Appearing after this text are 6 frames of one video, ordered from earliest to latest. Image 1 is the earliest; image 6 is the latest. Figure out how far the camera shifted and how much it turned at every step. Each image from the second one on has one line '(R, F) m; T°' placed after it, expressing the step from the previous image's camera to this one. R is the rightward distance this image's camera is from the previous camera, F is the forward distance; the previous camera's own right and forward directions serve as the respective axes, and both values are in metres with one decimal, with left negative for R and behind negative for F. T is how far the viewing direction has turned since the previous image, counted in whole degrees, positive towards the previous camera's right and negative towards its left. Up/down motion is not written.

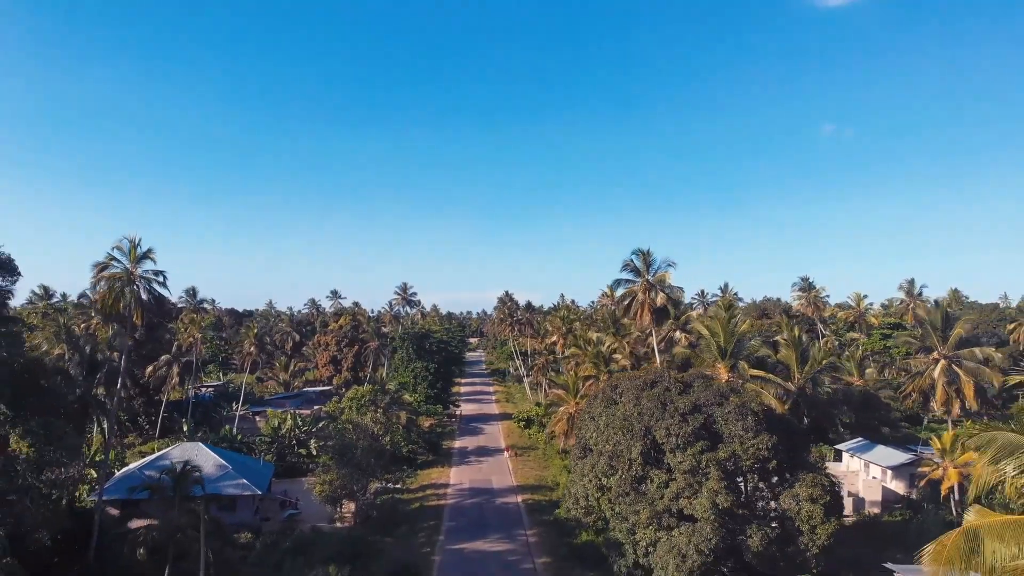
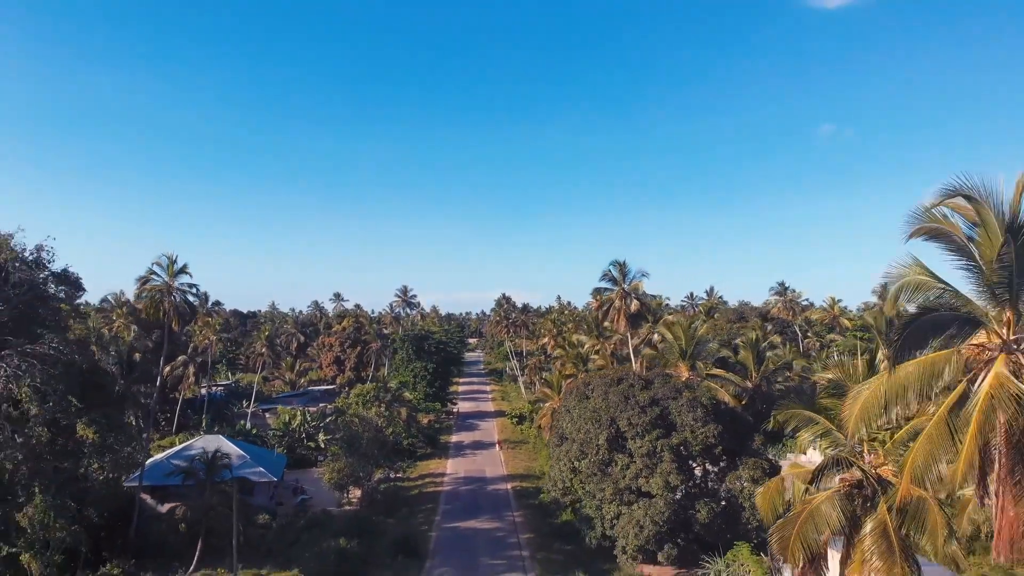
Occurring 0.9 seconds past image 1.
(+0.5, -2.8) m; 0°
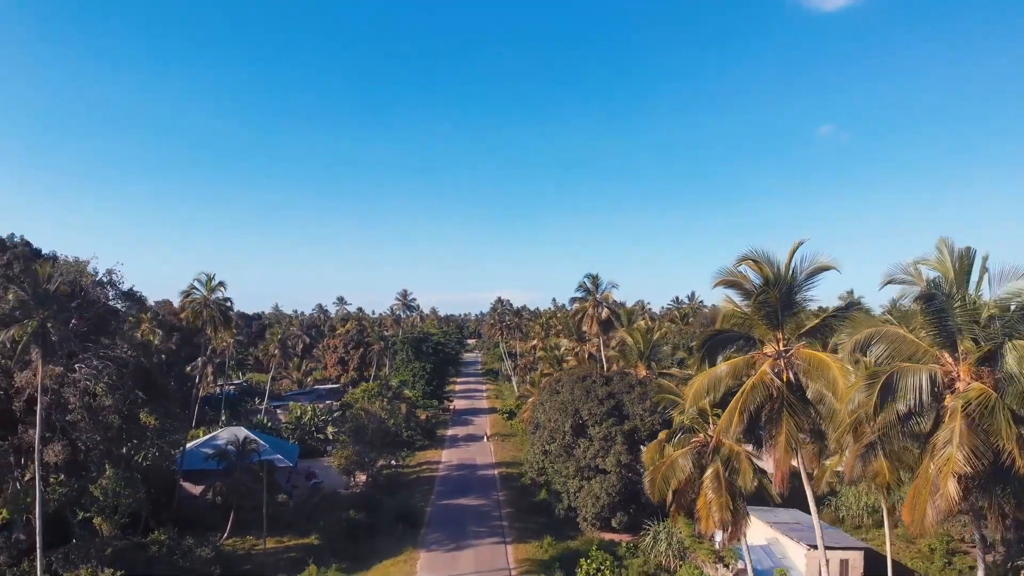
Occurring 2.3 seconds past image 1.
(+0.8, -4.0) m; 0°
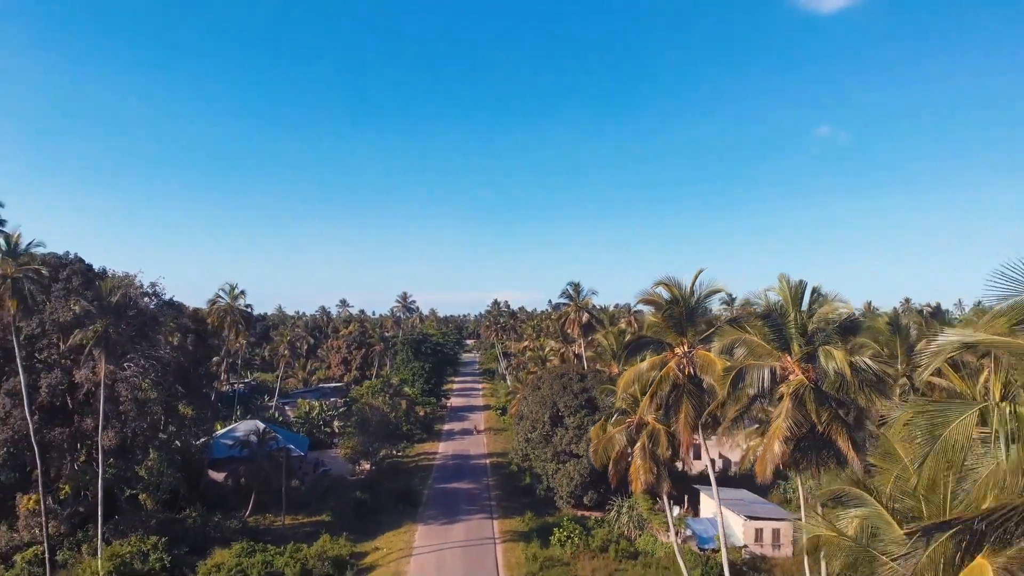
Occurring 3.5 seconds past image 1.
(+0.7, -3.5) m; 0°
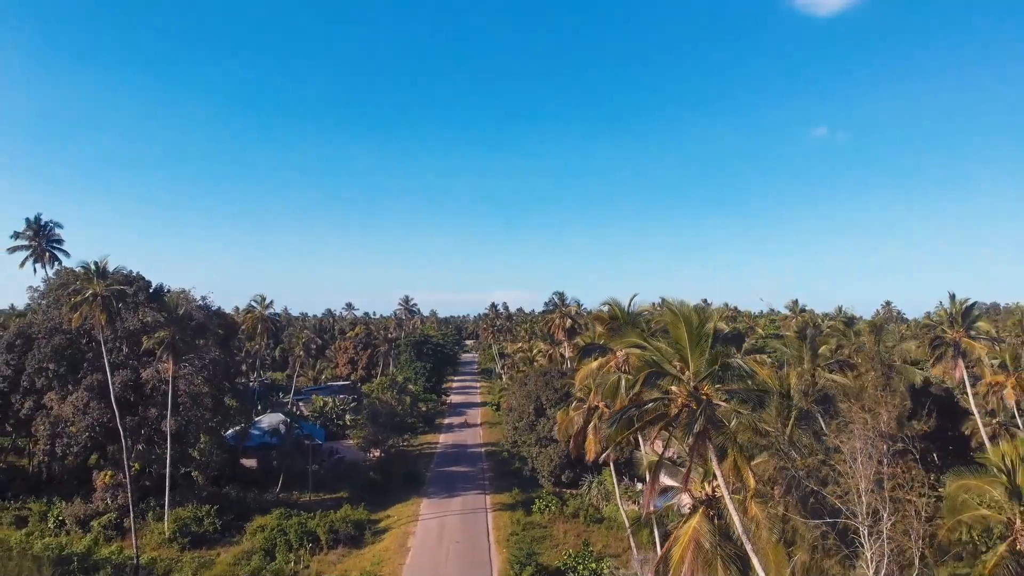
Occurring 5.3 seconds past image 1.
(+0.6, -4.9) m; 0°
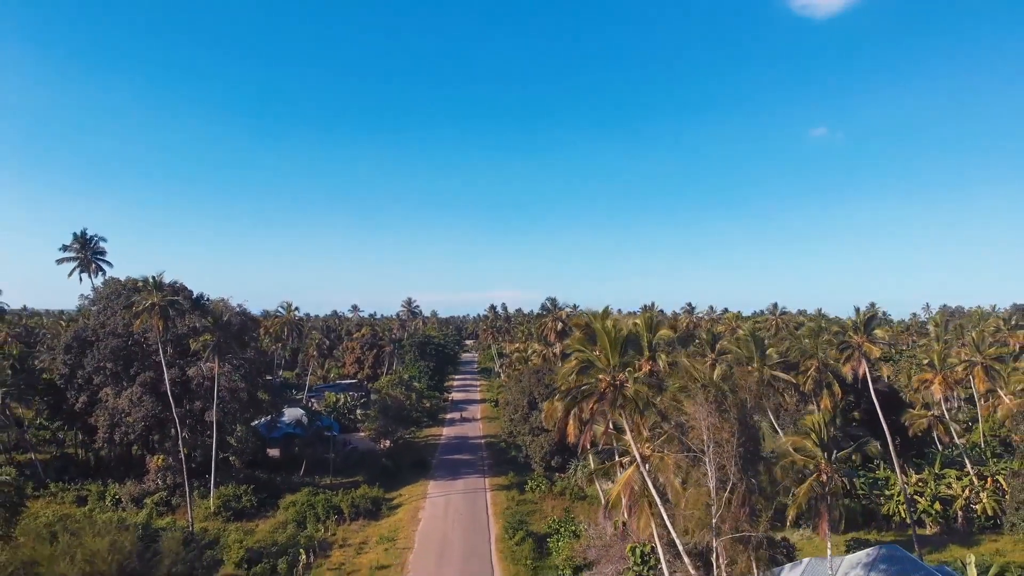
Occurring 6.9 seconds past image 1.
(+0.2, -4.3) m; 0°
